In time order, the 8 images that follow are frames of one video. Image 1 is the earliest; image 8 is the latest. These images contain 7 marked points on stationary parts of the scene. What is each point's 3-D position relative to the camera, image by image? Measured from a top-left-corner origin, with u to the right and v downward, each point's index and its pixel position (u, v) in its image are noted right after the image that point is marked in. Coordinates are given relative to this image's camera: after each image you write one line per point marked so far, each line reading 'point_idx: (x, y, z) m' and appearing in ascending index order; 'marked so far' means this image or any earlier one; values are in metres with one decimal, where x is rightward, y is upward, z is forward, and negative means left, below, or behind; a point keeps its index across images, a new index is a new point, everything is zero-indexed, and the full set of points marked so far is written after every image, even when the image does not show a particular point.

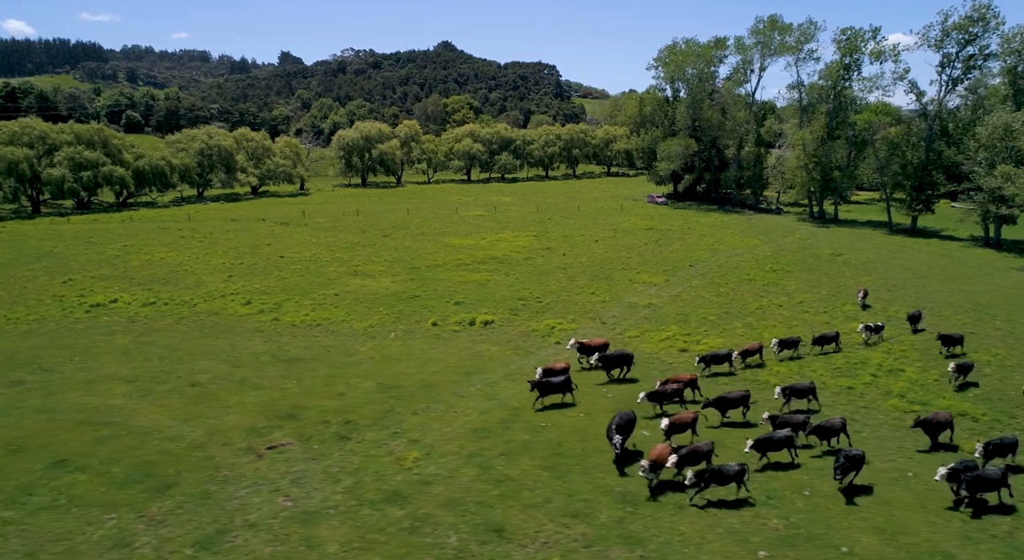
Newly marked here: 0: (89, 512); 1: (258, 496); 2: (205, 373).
0: (-7.6, -4.2, +11.4) m
1: (-4.8, -4.1, +11.9) m
2: (-9.0, -2.8, +18.8) m
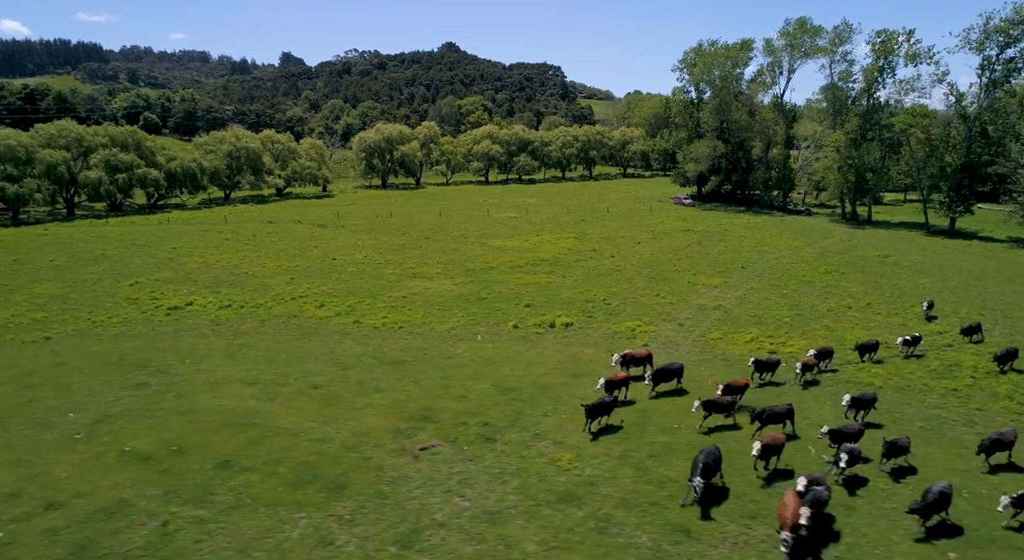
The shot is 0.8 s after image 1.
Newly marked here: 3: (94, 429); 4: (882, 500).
0: (-4.3, -4.3, +11.7) m
1: (-1.5, -4.2, +12.2) m
2: (-5.7, -2.9, +19.1) m
3: (-9.9, -3.6, +15.0) m
4: (+7.3, -4.3, +12.3) m
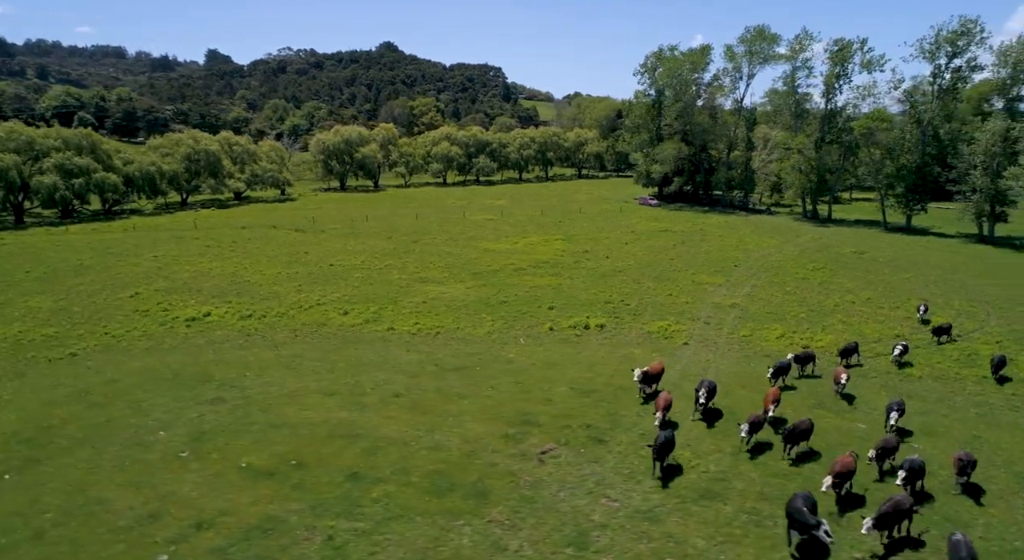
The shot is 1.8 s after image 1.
0: (-1.4, -4.5, +11.8) m
1: (+1.3, -4.3, +12.6) m
2: (-3.5, -3.2, +19.0) m
3: (-7.3, -3.9, +14.6) m
4: (+10.1, -4.3, +13.4) m
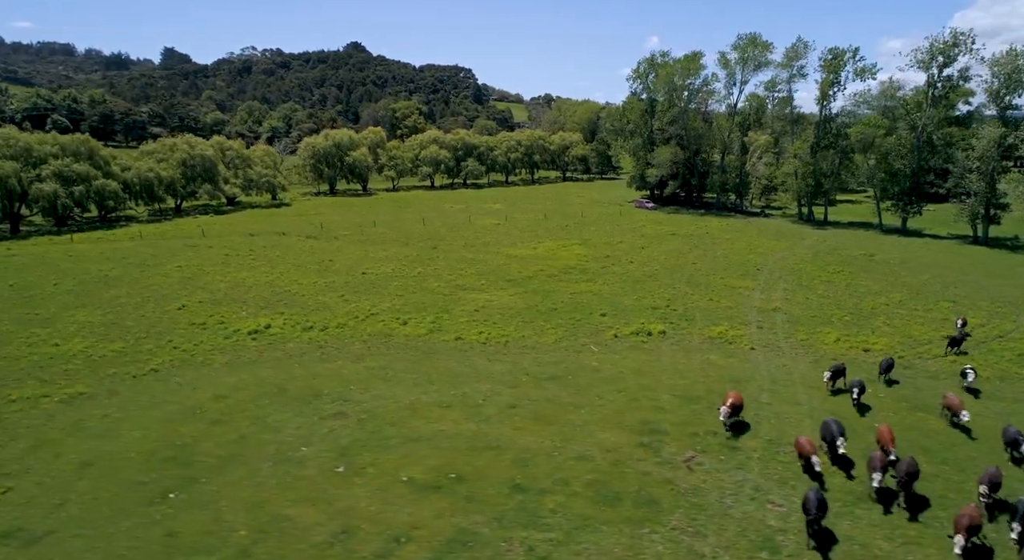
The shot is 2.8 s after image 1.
0: (+2.1, -4.9, +12.3) m
1: (+4.9, -4.7, +13.2) m
2: (-0.3, -3.6, +19.5) m
3: (-3.8, -4.3, +14.9) m
4: (+13.5, -4.5, +14.5) m
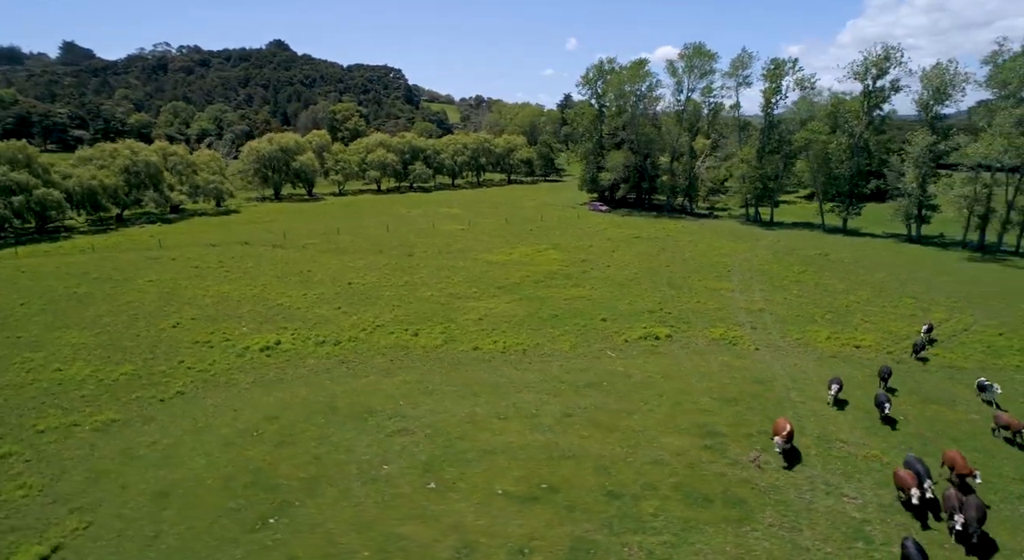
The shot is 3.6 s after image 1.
0: (+4.4, -5.2, +13.3) m
1: (+7.0, -4.9, +14.5) m
2: (+1.3, -4.0, +20.1) m
3: (-1.8, -4.8, +15.2) m
4: (+15.6, -4.6, +16.6) m
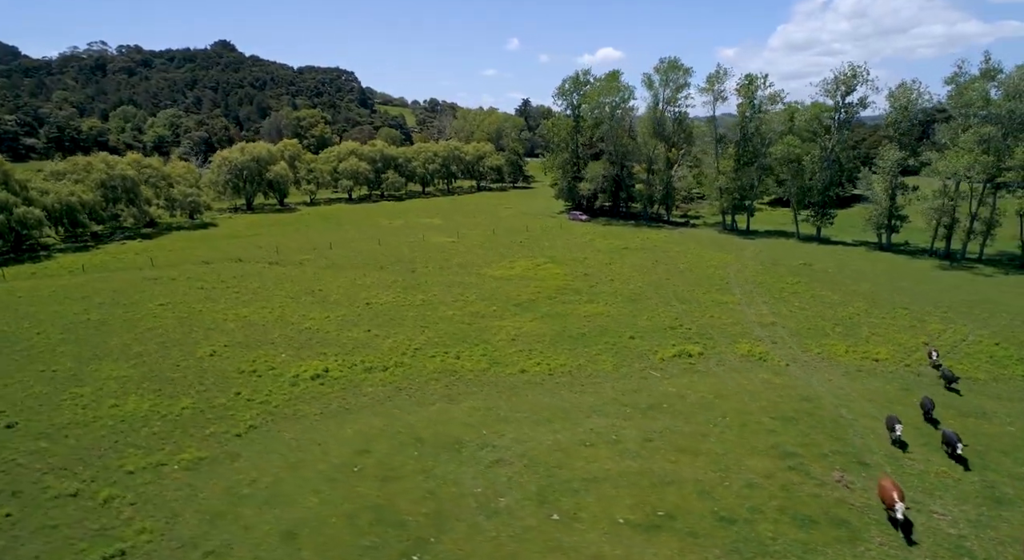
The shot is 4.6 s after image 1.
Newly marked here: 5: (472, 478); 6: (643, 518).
0: (+7.5, -6.2, +14.6) m
1: (+10.0, -5.9, +16.0) m
2: (+3.9, -5.0, +21.2) m
3: (+1.2, -5.9, +16.1) m
4: (+18.4, -5.4, +18.7) m
5: (-1.2, -5.6, +17.8) m
6: (+3.2, -5.9, +15.7) m
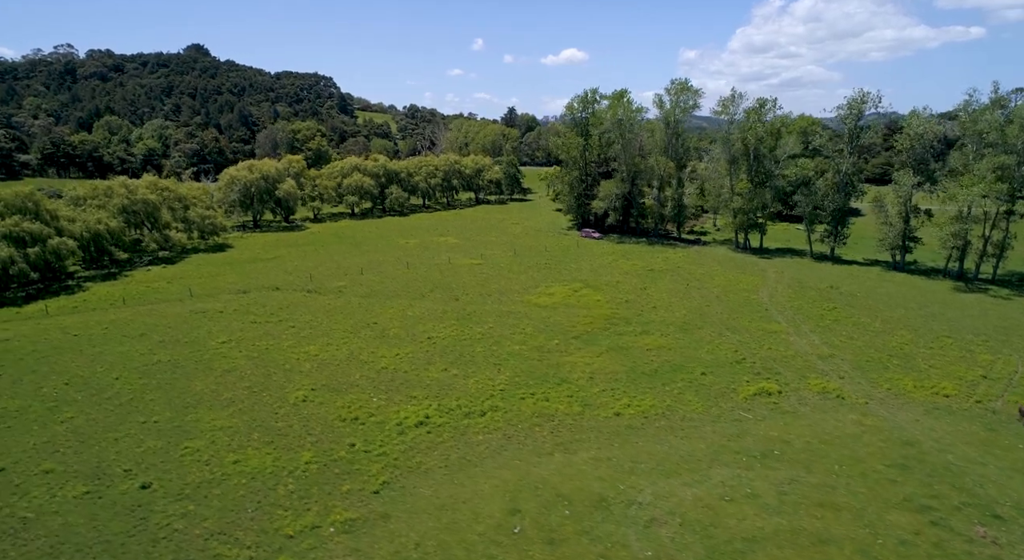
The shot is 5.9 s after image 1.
0: (+12.4, -8.1, +15.7) m
1: (+14.9, -7.8, +17.1) m
2: (+8.6, -7.1, +22.2) m
3: (+6.0, -7.9, +17.0) m
4: (+23.1, -7.3, +20.1) m
5: (+3.6, -7.6, +18.6) m
6: (+8.1, -7.9, +16.7) m
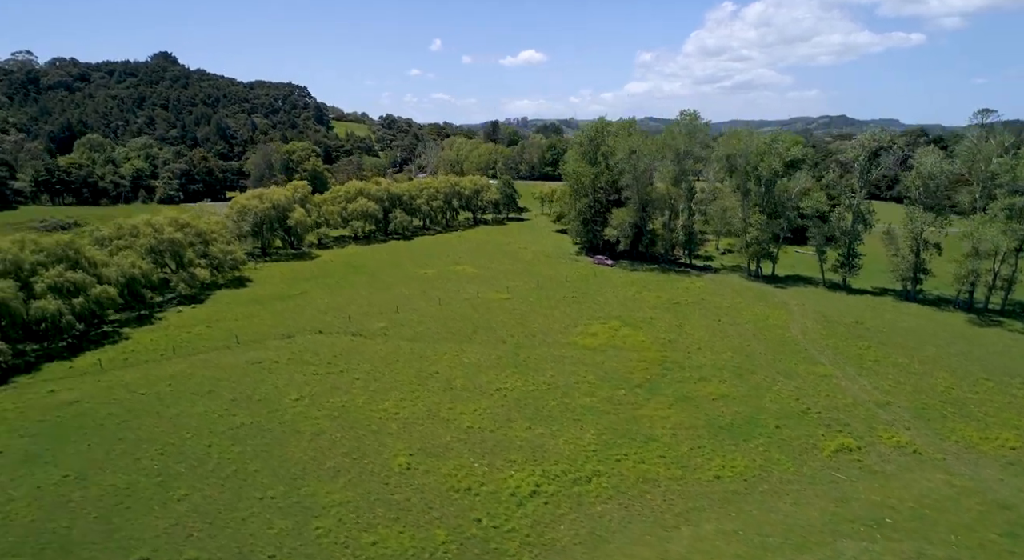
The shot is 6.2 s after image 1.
0: (+18.0, -11.2, +17.2) m
1: (+20.4, -10.9, +18.7) m
2: (+13.9, -10.3, +23.6) m
3: (+11.6, -11.1, +18.3) m
4: (+28.6, -10.4, +22.0) m
5: (+9.2, -10.9, +19.8) m
6: (+13.7, -11.1, +18.0) m
